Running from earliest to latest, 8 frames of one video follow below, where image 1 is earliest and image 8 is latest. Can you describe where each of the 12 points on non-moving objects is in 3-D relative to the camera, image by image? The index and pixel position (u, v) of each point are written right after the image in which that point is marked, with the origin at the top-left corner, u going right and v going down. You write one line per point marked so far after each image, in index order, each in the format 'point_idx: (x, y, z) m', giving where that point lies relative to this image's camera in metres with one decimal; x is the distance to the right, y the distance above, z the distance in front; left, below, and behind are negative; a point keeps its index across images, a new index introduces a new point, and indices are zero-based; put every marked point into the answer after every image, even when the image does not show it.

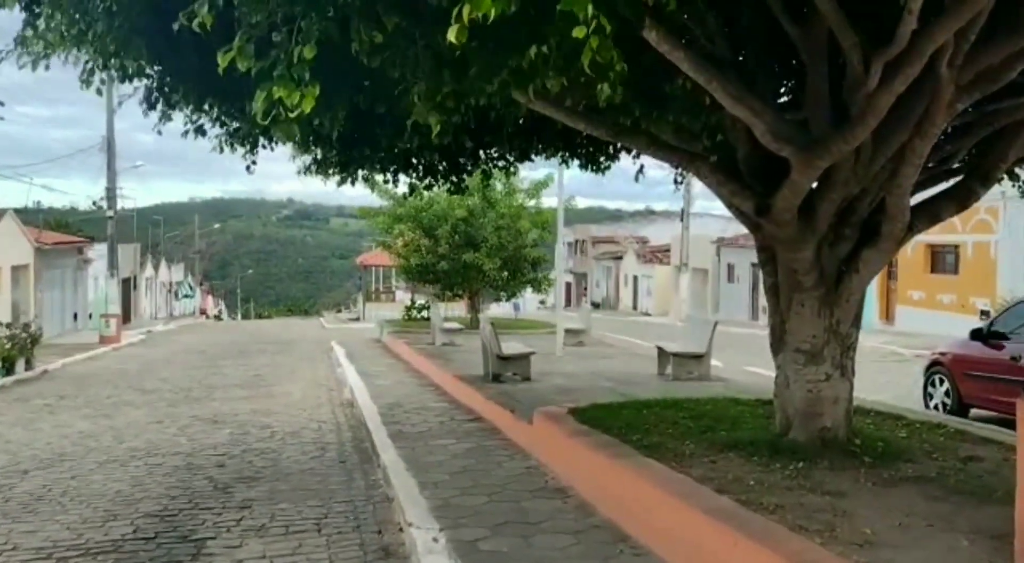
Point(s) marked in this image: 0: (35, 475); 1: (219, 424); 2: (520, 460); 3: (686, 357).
0: (-4.4, -1.8, +9.3) m
1: (-3.7, -1.8, +12.6) m
2: (+0.1, -1.4, +8.1) m
3: (+2.1, -0.9, +12.4) m
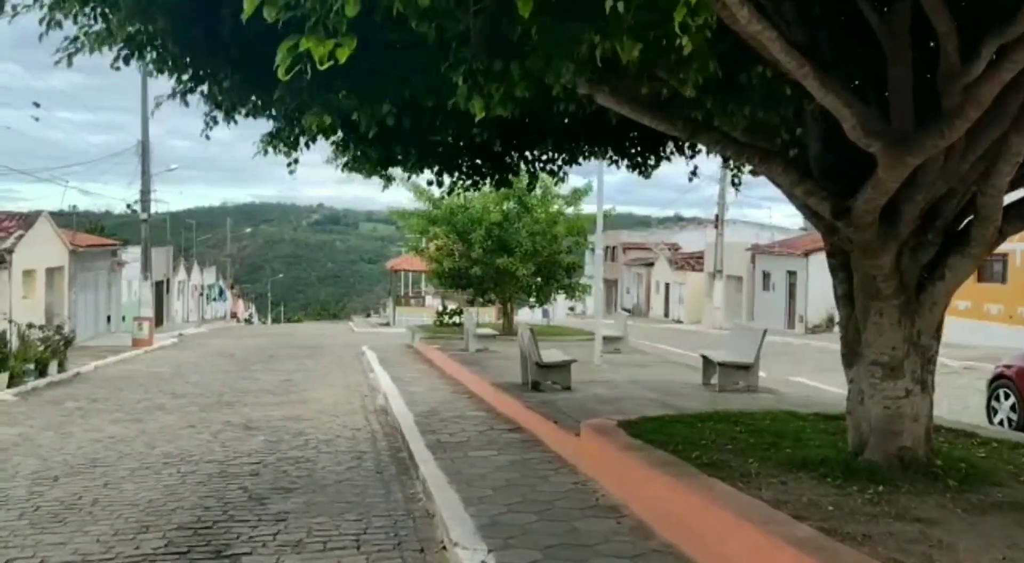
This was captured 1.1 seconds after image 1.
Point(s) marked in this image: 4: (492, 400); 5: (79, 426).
0: (-4.0, -1.8, +9.0) m
1: (-3.2, -1.8, +12.3) m
2: (+0.4, -1.5, +7.7) m
3: (+2.6, -1.0, +11.9) m
4: (-0.2, -1.5, +12.4) m
5: (-5.6, -1.9, +13.1) m
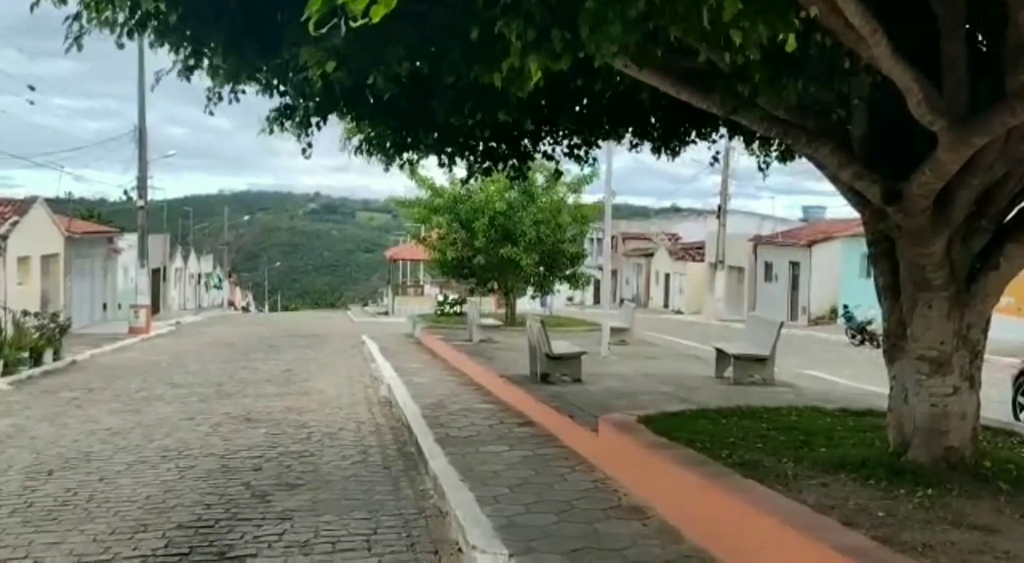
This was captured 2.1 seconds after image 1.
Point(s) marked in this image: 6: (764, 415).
0: (-3.9, -1.7, +8.7) m
1: (-3.1, -1.7, +12.0) m
2: (+0.5, -1.4, +7.4) m
3: (+2.7, -0.9, +11.6) m
4: (-0.1, -1.3, +12.1) m
5: (-5.5, -1.7, +12.7) m
6: (+1.9, -1.0, +7.7) m
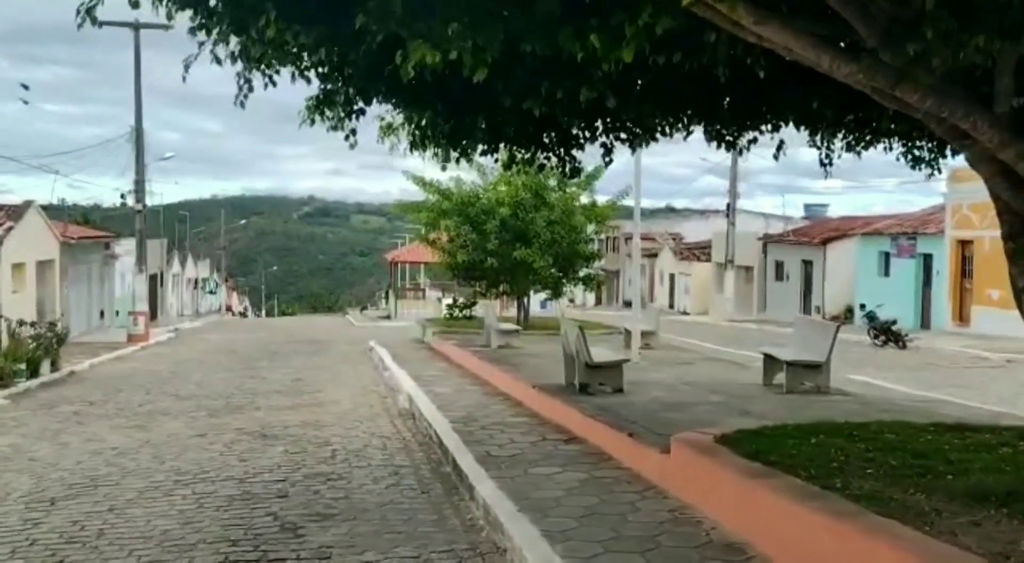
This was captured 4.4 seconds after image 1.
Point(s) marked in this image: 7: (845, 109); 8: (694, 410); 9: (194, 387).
0: (-3.5, -1.7, +7.9) m
1: (-2.7, -1.7, +11.2) m
2: (+0.9, -1.4, +6.6) m
3: (+3.1, -0.9, +10.8) m
4: (+0.2, -1.4, +11.3) m
5: (-5.1, -1.8, +11.9) m
6: (+2.3, -1.0, +6.8) m
7: (+2.4, +1.3, +7.3) m
8: (+1.7, -1.2, +9.2) m
9: (-5.4, -1.8, +17.1) m
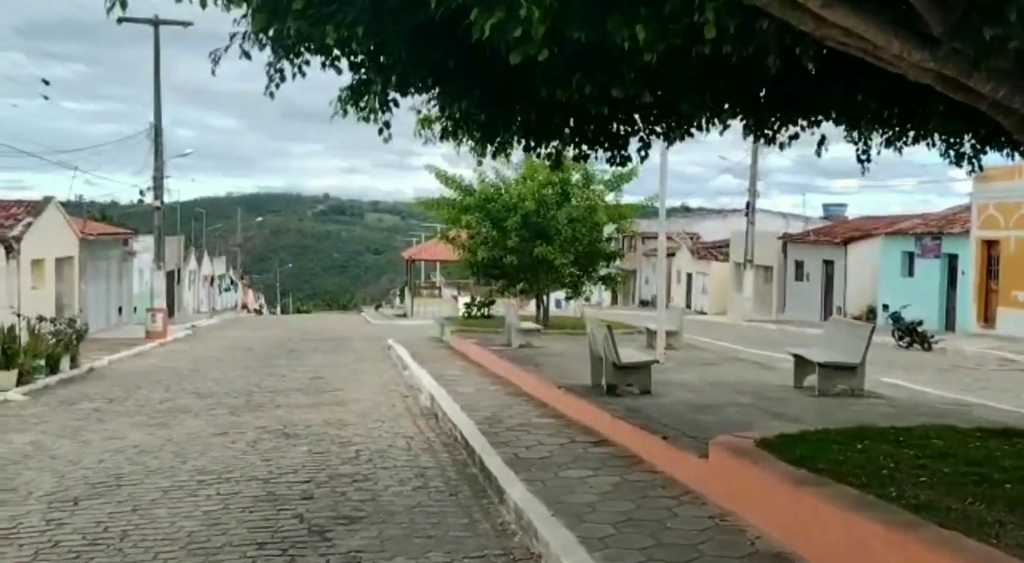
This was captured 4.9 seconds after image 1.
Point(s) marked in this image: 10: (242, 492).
0: (-3.2, -1.7, +7.7) m
1: (-2.4, -1.7, +11.0) m
2: (+1.2, -1.4, +6.4) m
3: (+3.4, -0.9, +10.6) m
4: (+0.5, -1.4, +11.1) m
5: (-4.8, -1.7, +11.8) m
6: (+2.5, -1.0, +6.6) m
7: (+2.6, +1.3, +7.1) m
8: (+1.9, -1.2, +9.0) m
9: (-5.0, -1.7, +16.9) m
10: (-2.2, -1.7, +8.1) m
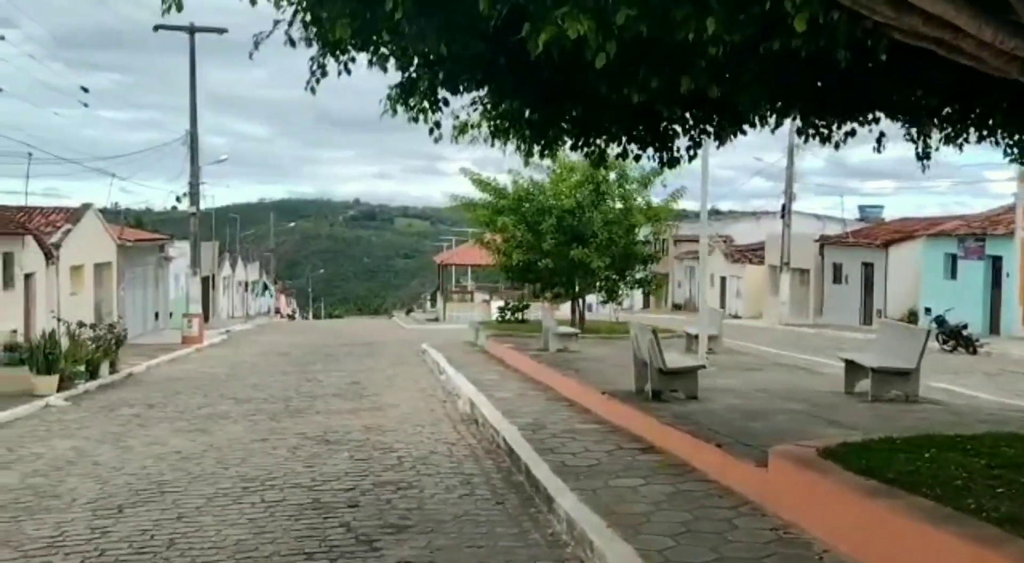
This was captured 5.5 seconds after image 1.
0: (-2.9, -1.8, +7.6) m
1: (-1.9, -1.8, +10.9) m
2: (+1.5, -1.4, +6.2) m
3: (+3.8, -0.9, +10.3) m
4: (+1.0, -1.4, +10.9) m
5: (-4.4, -1.8, +11.8) m
6: (+2.9, -1.0, +6.4) m
7: (+3.0, +1.2, +6.9) m
8: (+2.3, -1.2, +8.8) m
9: (-4.4, -1.8, +16.9) m
10: (-1.8, -1.7, +8.0) m
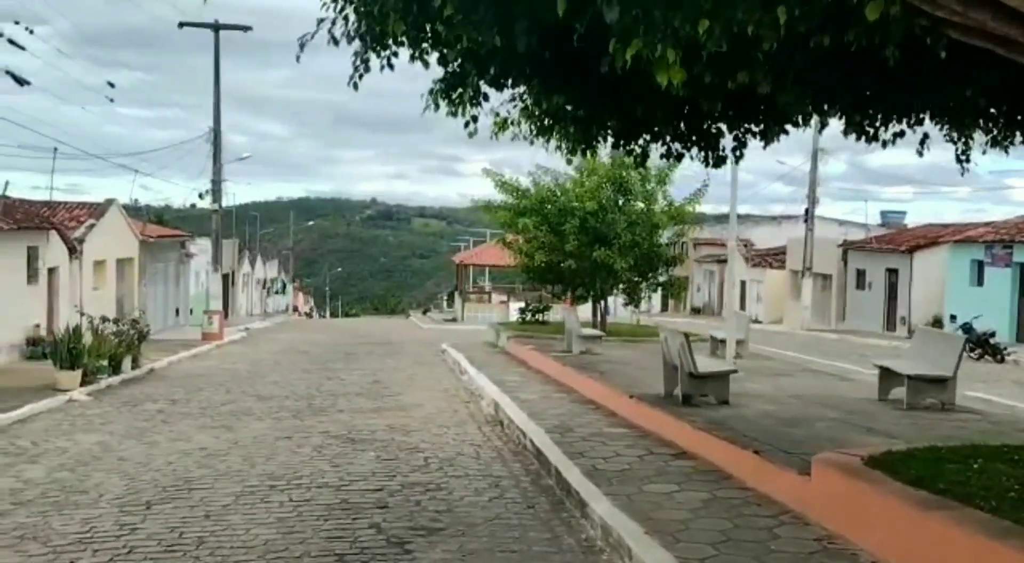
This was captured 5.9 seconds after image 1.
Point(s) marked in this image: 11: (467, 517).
0: (-2.6, -1.7, +7.6) m
1: (-1.6, -1.7, +10.8) m
2: (+1.7, -1.5, +6.0) m
3: (+4.1, -1.0, +10.1) m
4: (+1.3, -1.4, +10.7) m
5: (-4.1, -1.8, +11.7) m
6: (+3.1, -1.1, +6.2) m
7: (+3.2, +1.2, +6.7) m
8: (+2.6, -1.2, +8.6) m
9: (-4.0, -1.8, +16.9) m
10: (-1.5, -1.7, +7.9) m
11: (-0.3, -1.7, +7.3) m
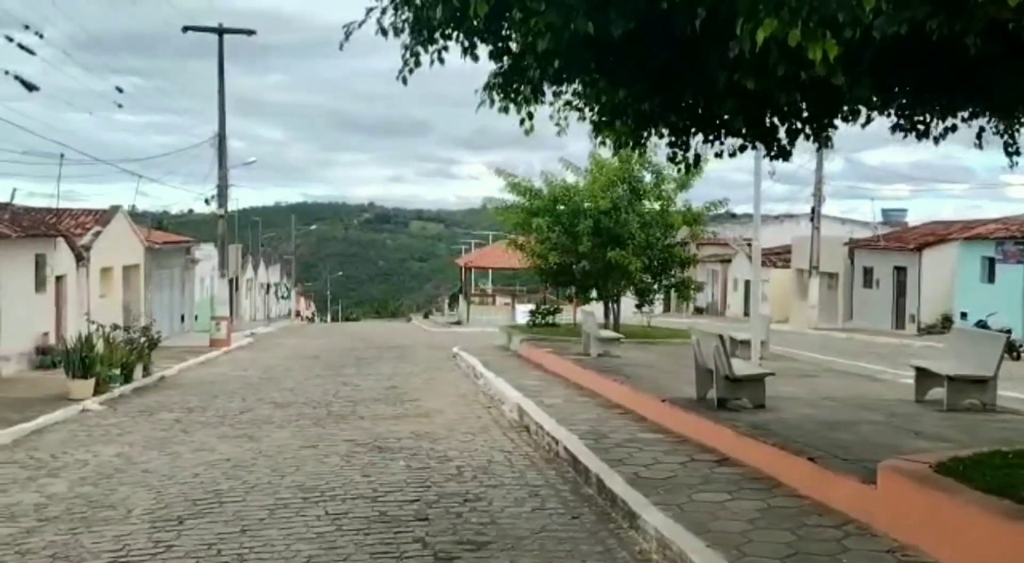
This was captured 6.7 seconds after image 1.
0: (-2.3, -1.8, +7.3) m
1: (-1.3, -1.8, +10.6) m
2: (+2.0, -1.5, +5.8) m
3: (+4.4, -1.0, +9.9) m
4: (+1.6, -1.5, +10.5) m
5: (-3.7, -1.8, +11.5) m
6: (+3.4, -1.1, +6.0) m
7: (+3.5, +1.2, +6.5) m
8: (+2.9, -1.2, +8.4) m
9: (-3.7, -1.9, +16.6) m
10: (-1.2, -1.8, +7.7) m
11: (0.0, -1.7, +7.1) m
